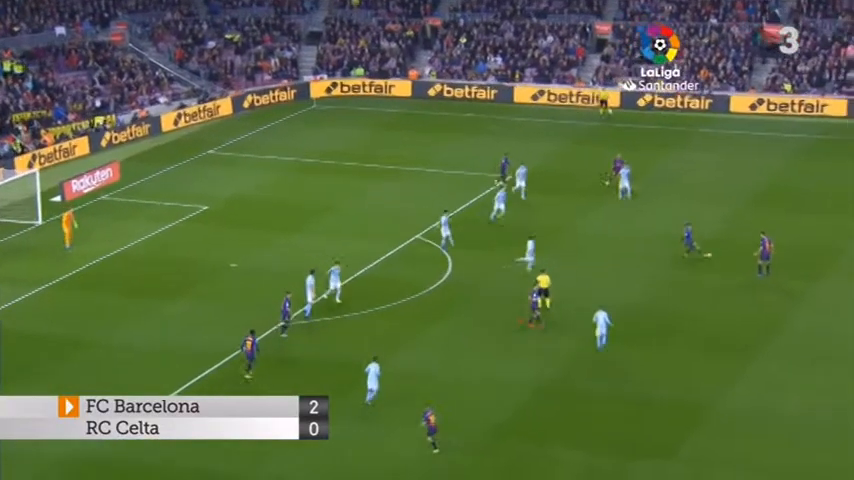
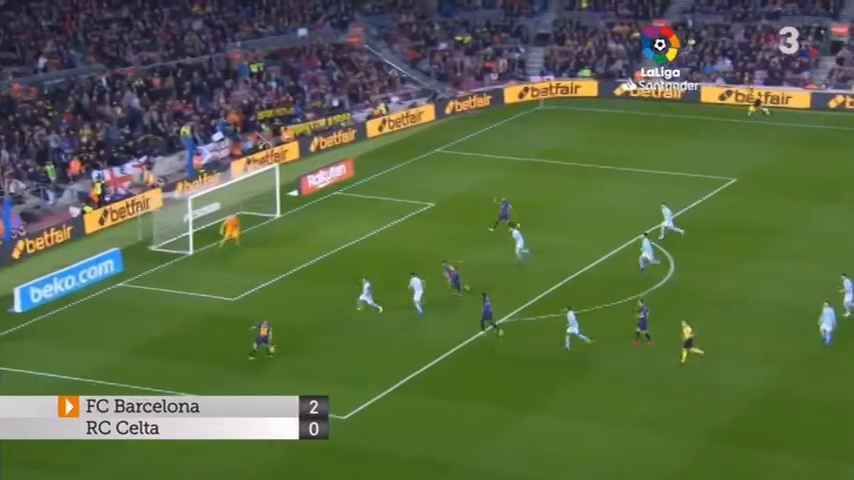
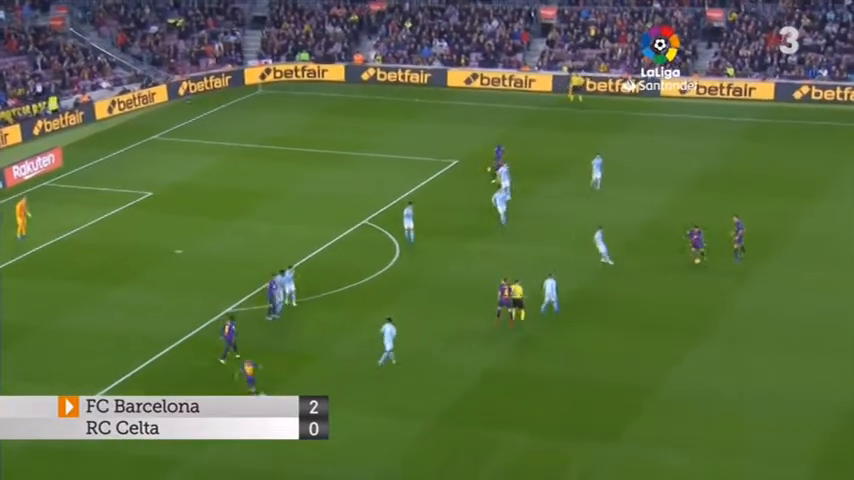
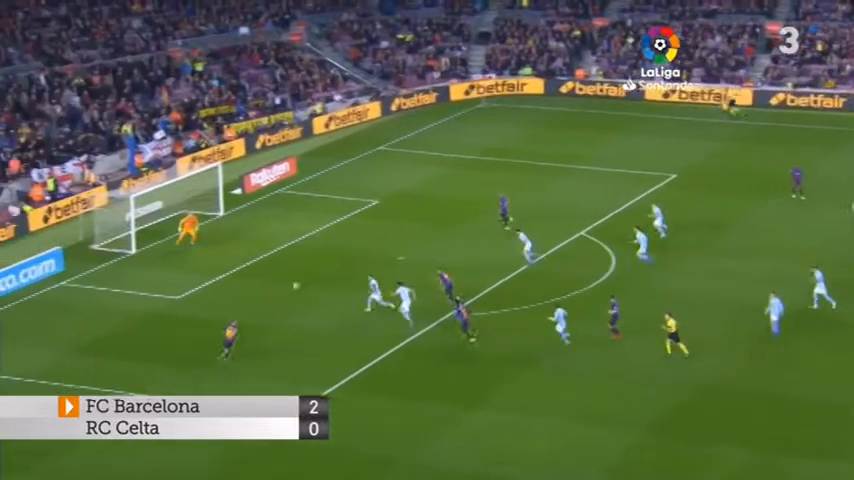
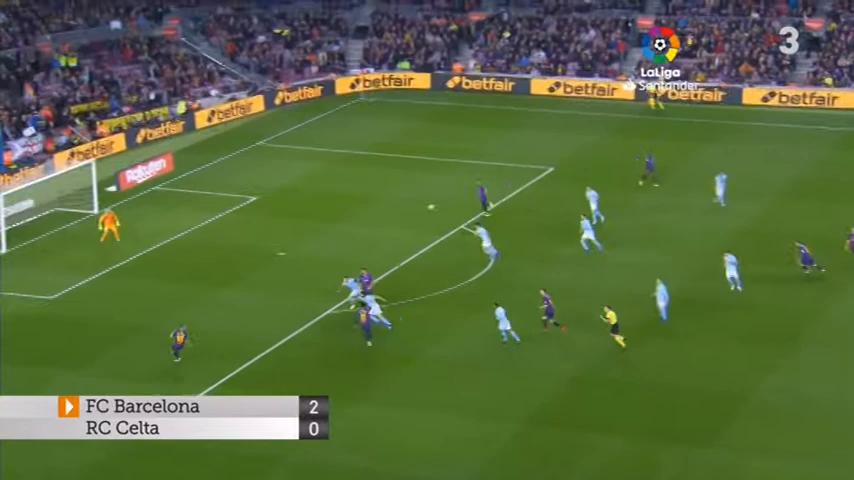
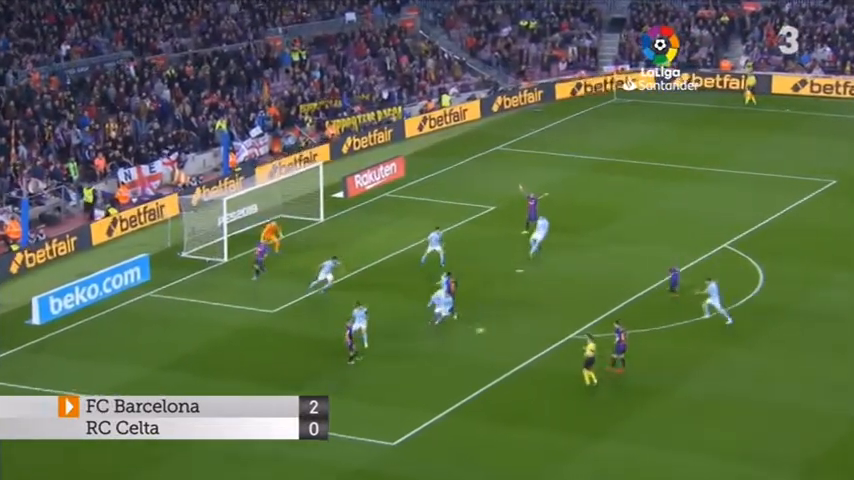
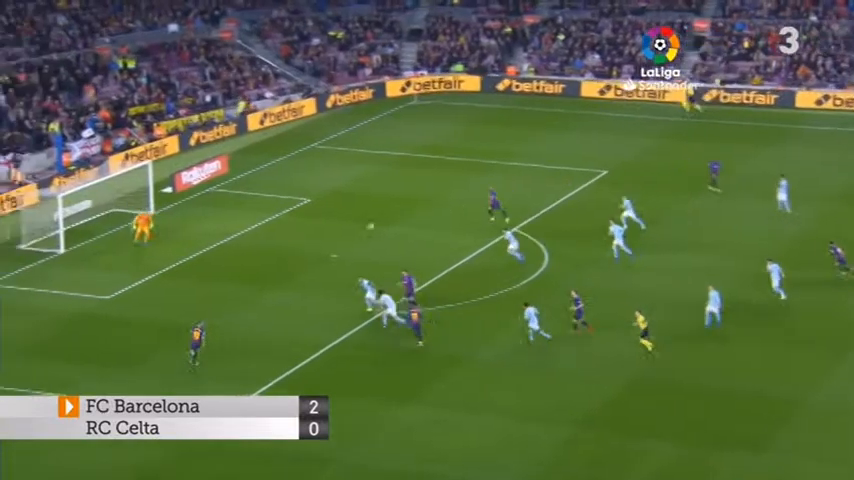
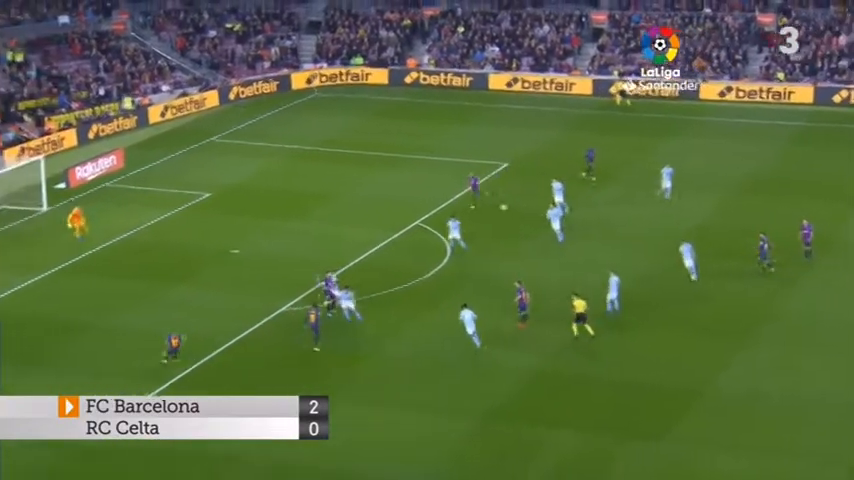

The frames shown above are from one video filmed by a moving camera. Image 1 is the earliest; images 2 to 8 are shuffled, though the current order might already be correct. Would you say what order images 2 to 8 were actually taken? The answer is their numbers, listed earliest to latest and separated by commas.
3, 8, 5, 7, 4, 2, 6
